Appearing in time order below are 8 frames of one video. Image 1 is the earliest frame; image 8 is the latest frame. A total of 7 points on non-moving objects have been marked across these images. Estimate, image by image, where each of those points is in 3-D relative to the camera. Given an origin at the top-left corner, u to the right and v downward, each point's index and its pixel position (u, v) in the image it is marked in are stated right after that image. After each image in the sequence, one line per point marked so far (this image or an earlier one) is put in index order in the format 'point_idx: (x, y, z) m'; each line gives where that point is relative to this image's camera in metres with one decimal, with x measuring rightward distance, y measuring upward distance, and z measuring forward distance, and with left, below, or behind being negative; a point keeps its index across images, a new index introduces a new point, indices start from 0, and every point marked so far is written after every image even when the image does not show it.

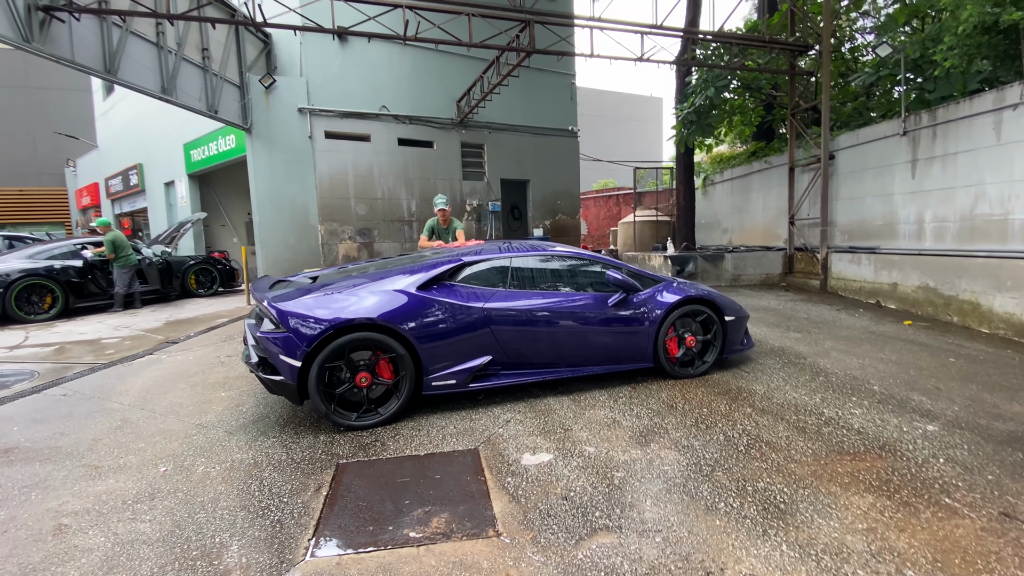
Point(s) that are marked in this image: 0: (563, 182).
0: (+1.3, +2.8, +12.8) m
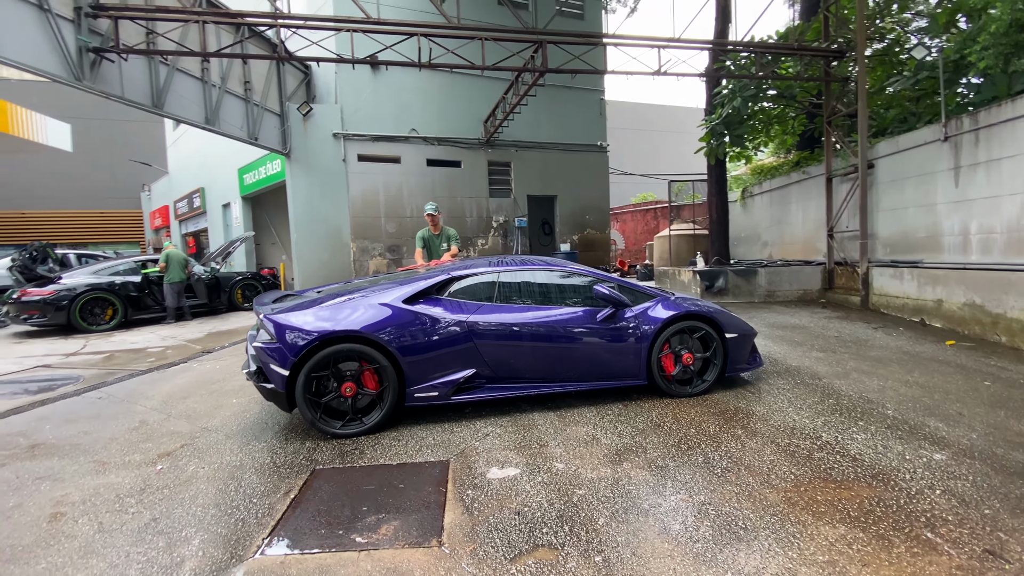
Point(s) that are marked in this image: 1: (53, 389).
0: (+2.1, +2.4, +12.8) m
1: (-4.9, -1.1, +5.1) m
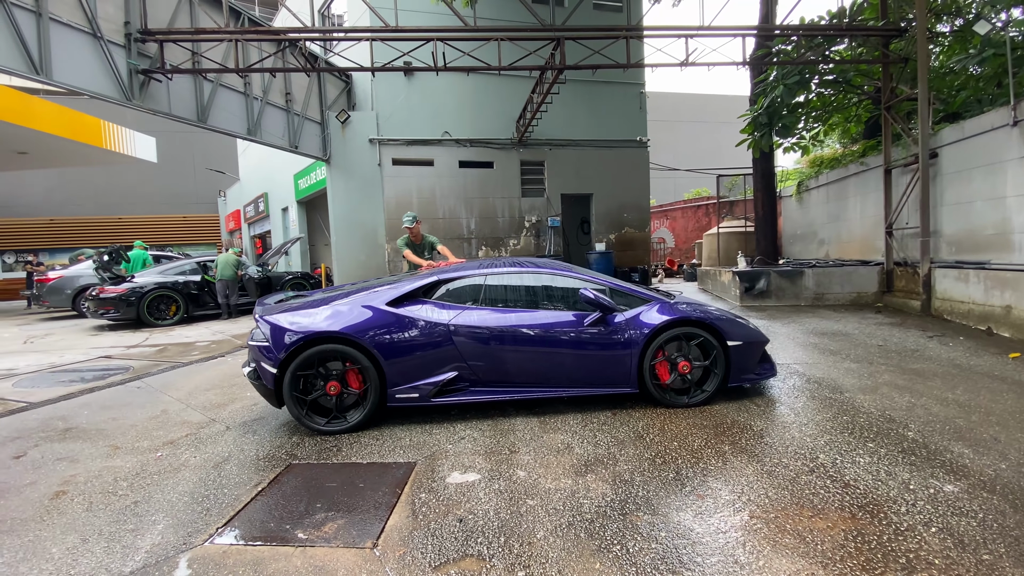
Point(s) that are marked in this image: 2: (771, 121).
0: (+3.1, +2.4, +12.4) m
1: (-4.8, -1.1, +5.7) m
2: (+4.6, +3.0, +8.6) m
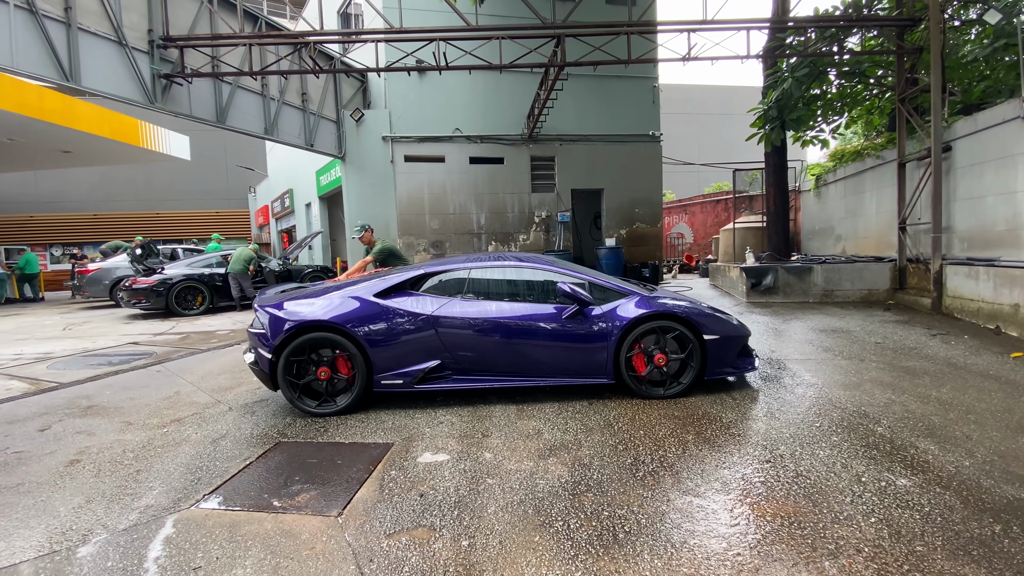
0: (+3.4, +2.5, +12.3) m
1: (-4.9, -0.9, +6.1) m
2: (+4.7, +3.1, +8.5) m
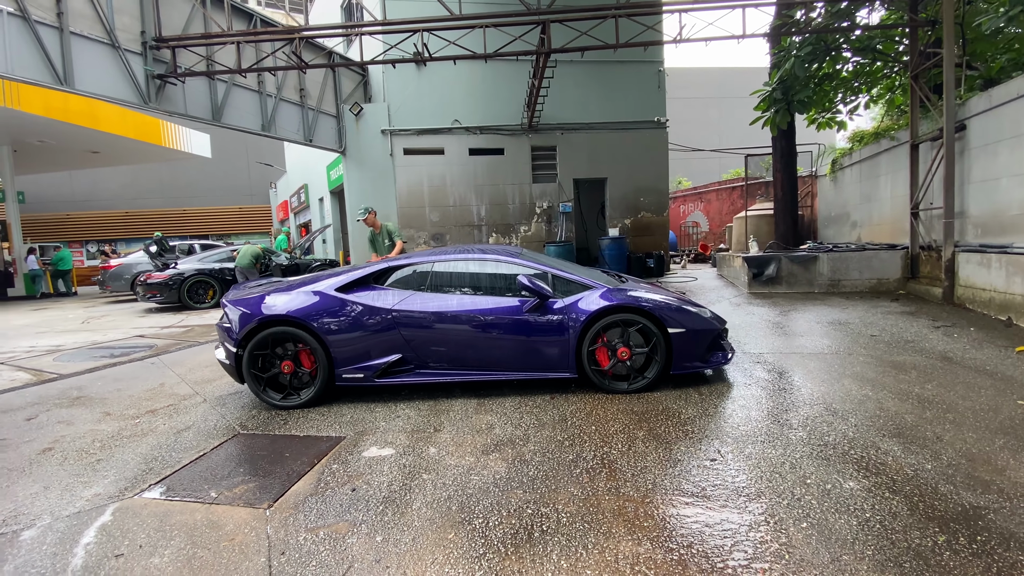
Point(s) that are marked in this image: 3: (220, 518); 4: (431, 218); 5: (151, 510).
0: (+3.5, +2.8, +12.0) m
1: (-5.1, -0.9, +6.4) m
2: (+4.6, +3.2, +8.1) m
3: (-1.6, -1.3, +2.6) m
4: (-2.0, +1.7, +11.7) m
5: (-2.1, -1.3, +2.7) m
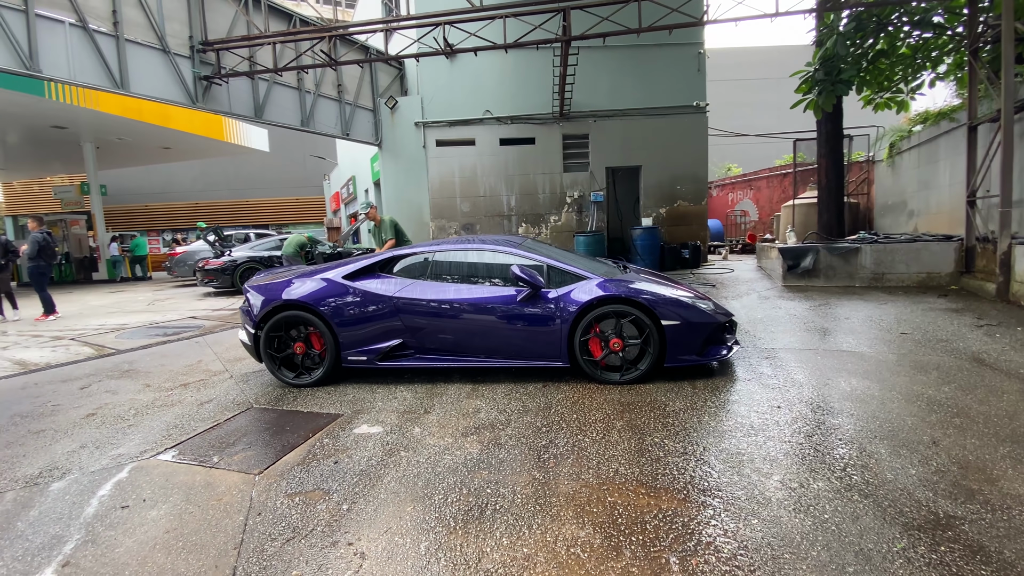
0: (+4.4, +3.0, +11.6) m
1: (-4.9, -0.7, +7.0) m
2: (+5.0, +3.3, +7.6) m
3: (-1.8, -1.2, +2.9) m
4: (-1.2, +2.0, +11.9) m
5: (-2.3, -1.2, +3.1) m
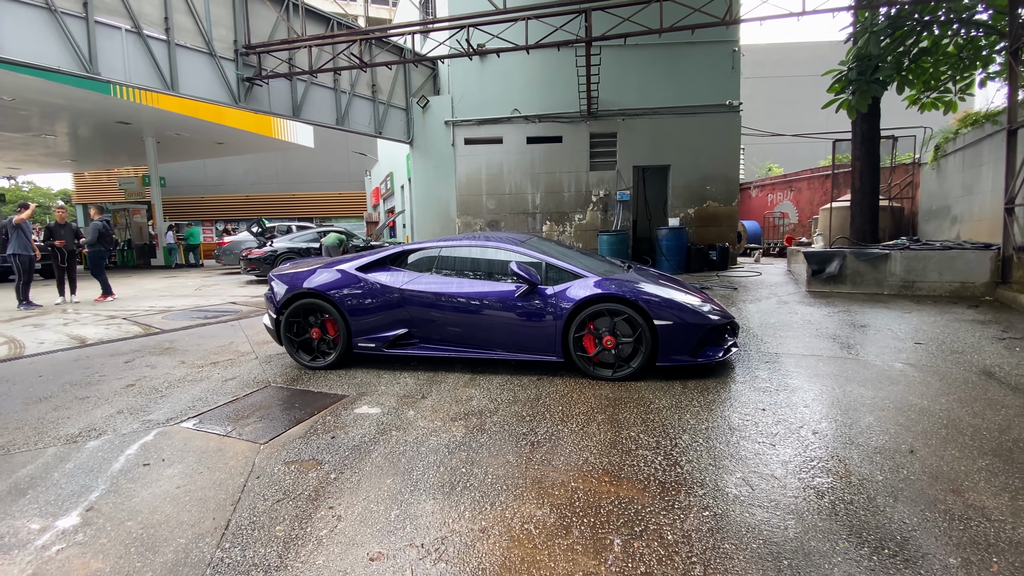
0: (+5.0, +2.9, +11.4) m
1: (-4.7, -0.5, +7.6) m
2: (+5.4, +3.2, +7.3) m
3: (-2.0, -1.1, +3.3) m
4: (-0.5, +2.1, +12.1) m
5: (-2.4, -1.1, +3.4) m
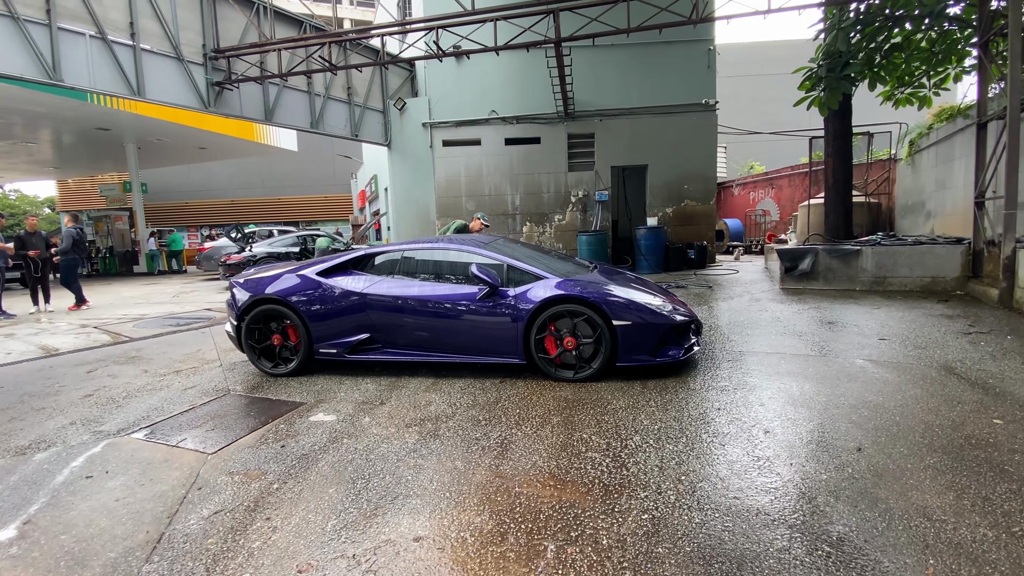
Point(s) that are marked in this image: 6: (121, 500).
0: (+4.6, +2.9, +11.4) m
1: (-5.0, -0.6, +7.5) m
2: (+4.9, +3.3, +7.3) m
3: (-2.3, -1.1, +3.2) m
4: (-1.0, +2.1, +12.1) m
5: (-2.7, -1.1, +3.4) m
6: (-2.3, -1.2, +2.8) m
